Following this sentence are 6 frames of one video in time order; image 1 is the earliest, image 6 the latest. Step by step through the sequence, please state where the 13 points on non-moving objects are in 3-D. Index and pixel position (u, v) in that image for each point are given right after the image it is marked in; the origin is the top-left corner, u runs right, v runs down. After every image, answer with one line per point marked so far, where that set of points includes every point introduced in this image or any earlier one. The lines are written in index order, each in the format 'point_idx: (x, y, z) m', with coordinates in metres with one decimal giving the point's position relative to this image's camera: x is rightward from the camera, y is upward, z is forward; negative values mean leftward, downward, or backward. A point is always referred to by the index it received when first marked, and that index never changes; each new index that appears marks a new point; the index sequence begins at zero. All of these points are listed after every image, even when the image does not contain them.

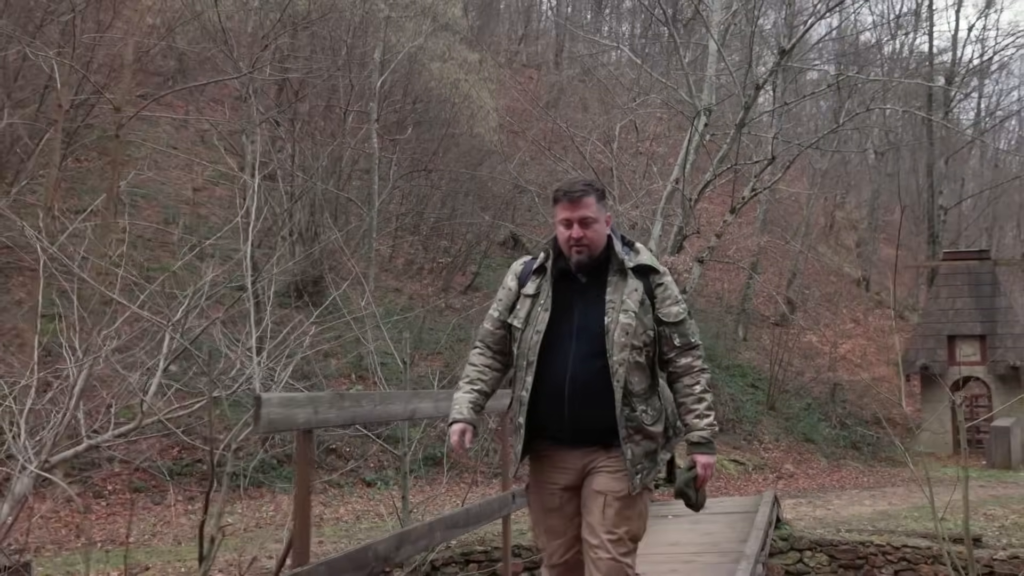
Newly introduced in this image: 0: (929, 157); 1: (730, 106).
0: (+7.0, +2.2, +15.5) m
1: (+2.3, +1.8, +9.3) m
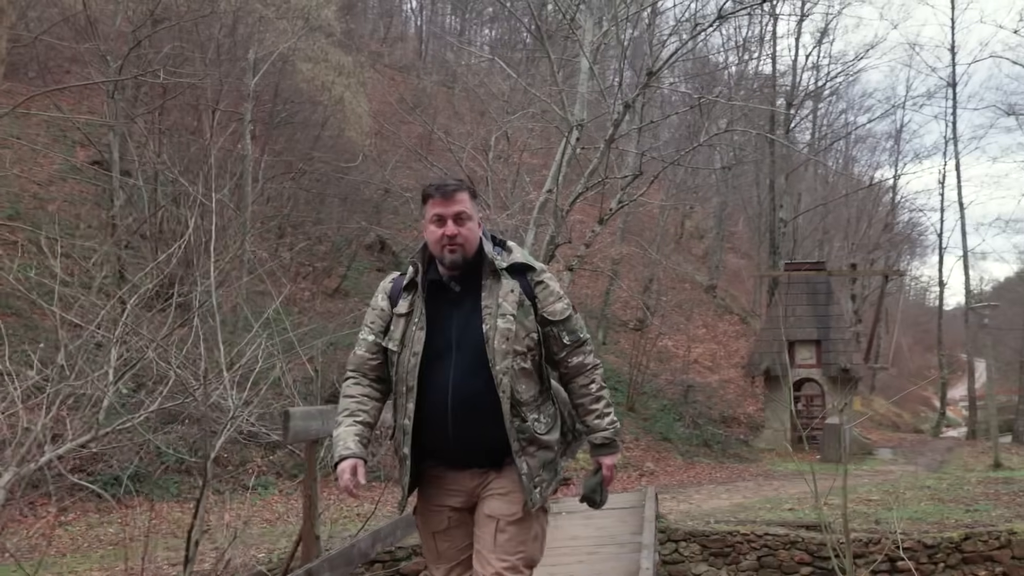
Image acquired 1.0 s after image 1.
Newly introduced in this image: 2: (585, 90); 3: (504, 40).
0: (+4.6, +2.0, +16.6) m
1: (+1.0, +1.7, +9.7) m
2: (+0.7, +1.9, +9.1) m
3: (0.0, +2.9, +11.2) m
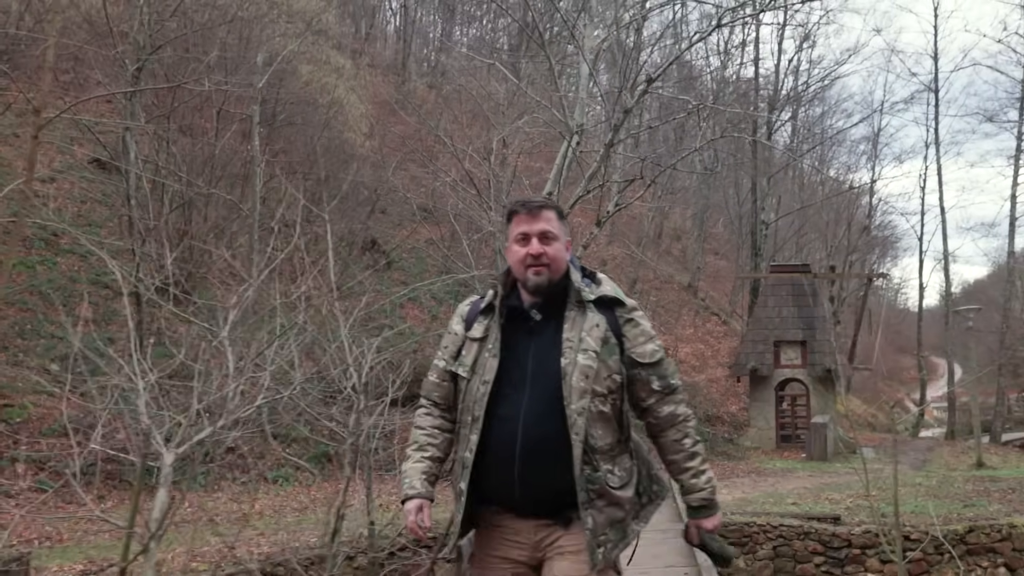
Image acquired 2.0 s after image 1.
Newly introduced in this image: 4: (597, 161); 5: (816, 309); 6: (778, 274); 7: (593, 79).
0: (+4.4, +2.0, +16.9) m
1: (+1.0, +1.7, +9.9) m
2: (+0.7, +1.9, +9.3) m
3: (-0.1, +2.9, +11.4) m
4: (+0.8, +1.2, +9.0) m
5: (+5.1, -0.3, +15.6) m
6: (+4.5, +0.2, +15.7) m
7: (+0.8, +2.1, +9.2) m
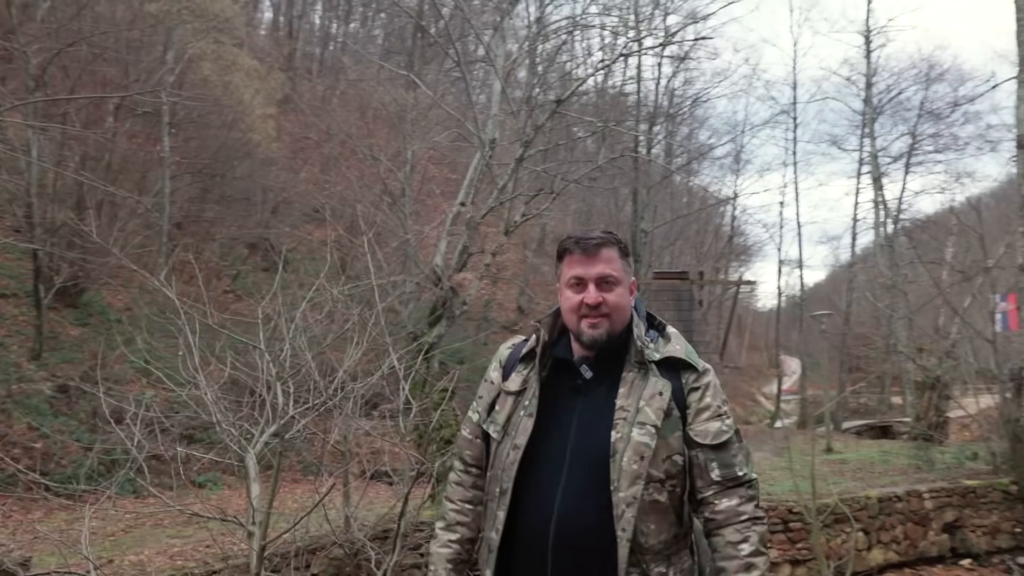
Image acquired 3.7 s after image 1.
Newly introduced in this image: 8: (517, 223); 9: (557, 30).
0: (+2.3, +1.9, +18.0) m
1: (-0.1, +1.7, +10.6) m
2: (-0.2, +1.9, +9.9) m
3: (-1.3, +2.9, +11.9) m
4: (-0.1, +1.2, +9.7) m
5: (+3.2, -0.4, +16.8) m
6: (+2.6, +0.2, +16.8) m
7: (-0.1, +2.0, +9.8) m
8: (+0.1, +0.7, +9.7) m
9: (+0.5, +2.8, +10.0) m
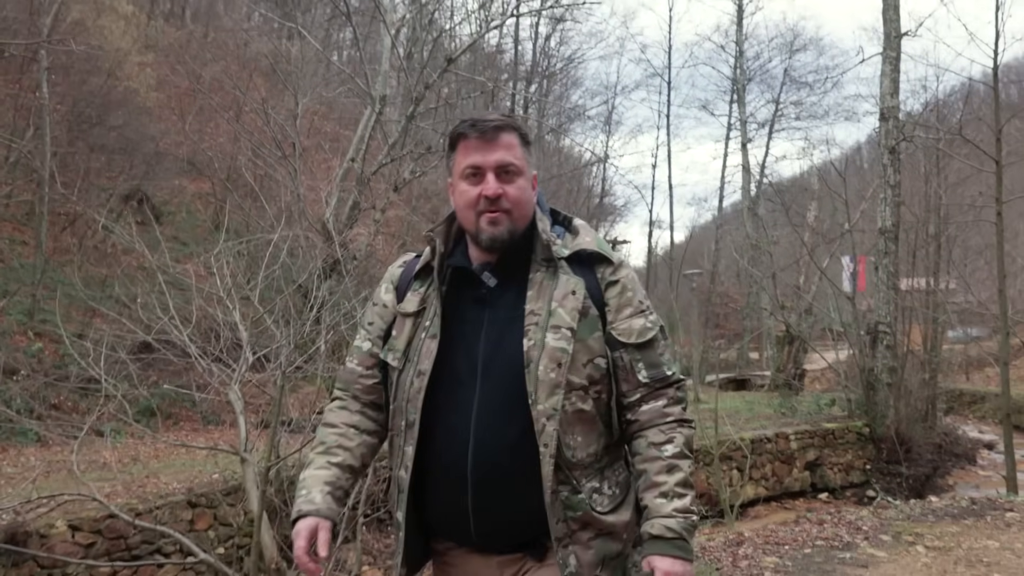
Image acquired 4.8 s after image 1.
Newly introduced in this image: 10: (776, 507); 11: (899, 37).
0: (0.0, +2.8, +18.3) m
1: (-1.3, +2.2, +10.7) m
2: (-1.3, +2.4, +9.9) m
3: (-2.7, +3.5, +11.7) m
4: (-1.2, +1.6, +9.7) m
5: (+1.0, +0.3, +17.3) m
6: (+0.4, +0.9, +17.3) m
7: (-1.2, +2.5, +9.9) m
8: (-1.1, +1.1, +9.8) m
9: (-0.7, +3.2, +10.1) m
10: (+3.1, -2.5, +10.8) m
11: (+4.8, +3.1, +11.4) m
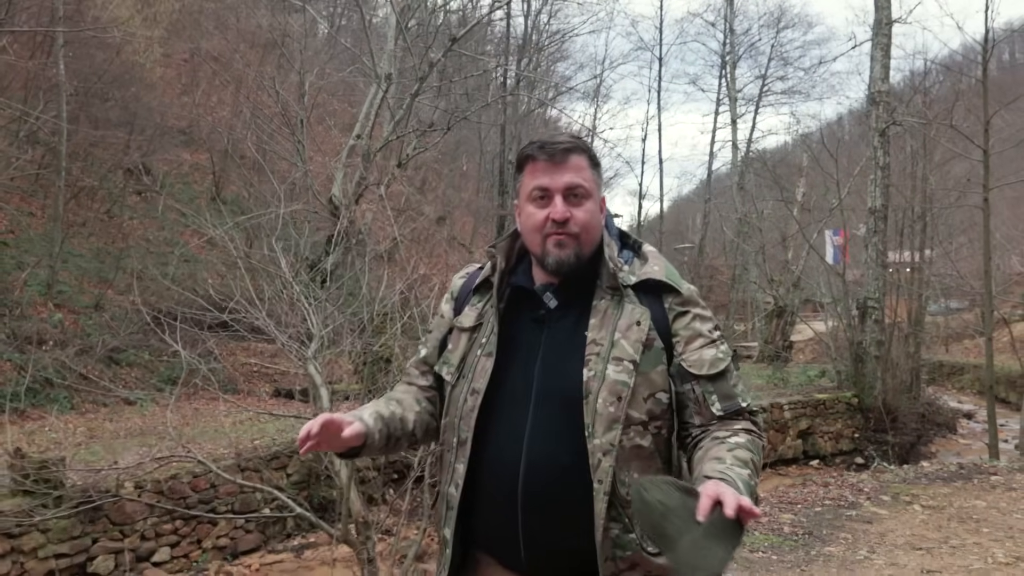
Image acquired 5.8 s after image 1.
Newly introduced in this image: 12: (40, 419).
0: (-0.2, +3.3, +18.5) m
1: (-1.3, +2.5, +10.8) m
2: (-1.3, +2.7, +10.1) m
3: (-2.7, +3.8, +11.8) m
4: (-1.2, +1.9, +9.9) m
5: (+0.8, +0.9, +17.6) m
6: (+0.2, +1.5, +17.5) m
7: (-1.2, +2.8, +10.1) m
8: (-1.1, +1.4, +10.0) m
9: (-0.7, +3.5, +10.2) m
10: (+3.0, -2.2, +11.2) m
11: (+4.7, +3.4, +11.7) m
12: (-4.4, -1.2, +8.5) m
